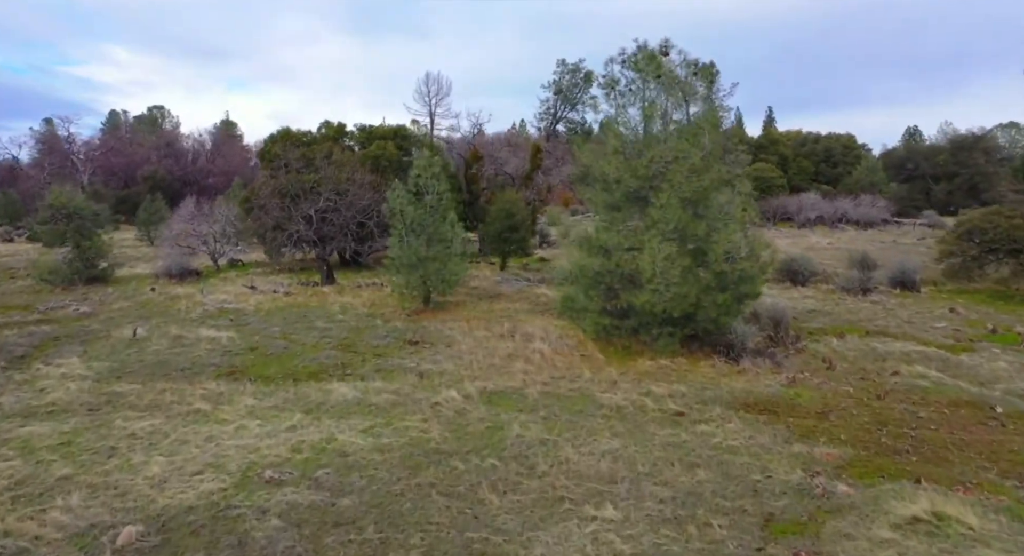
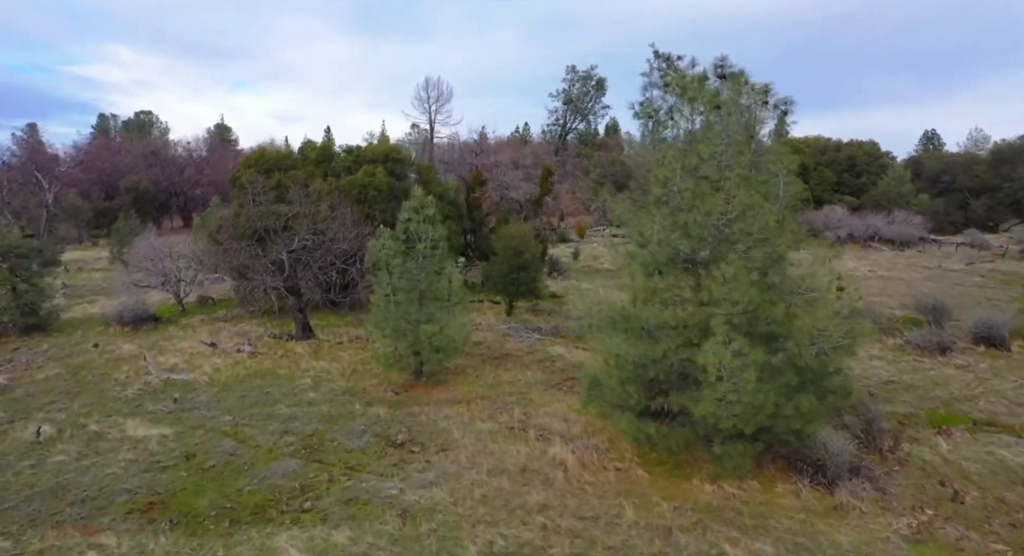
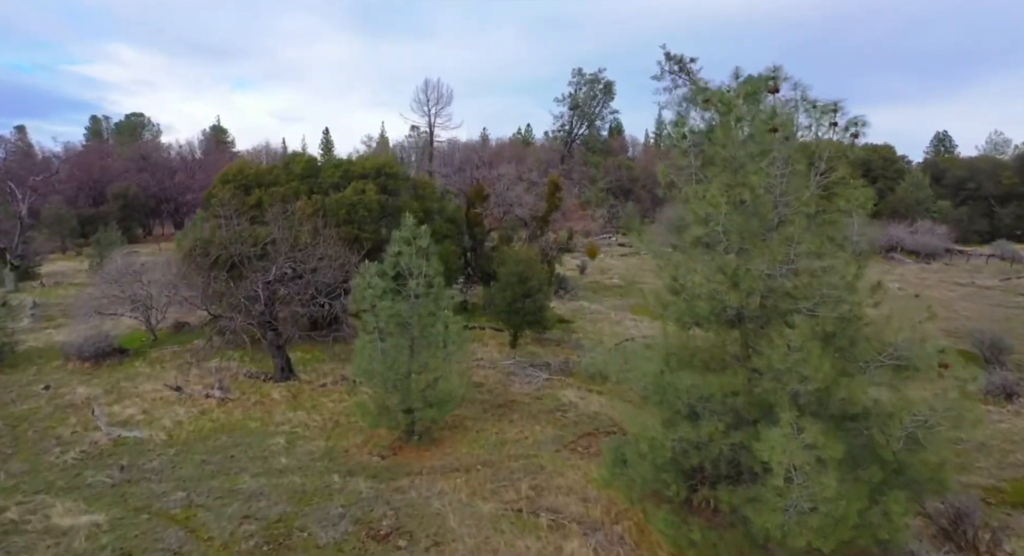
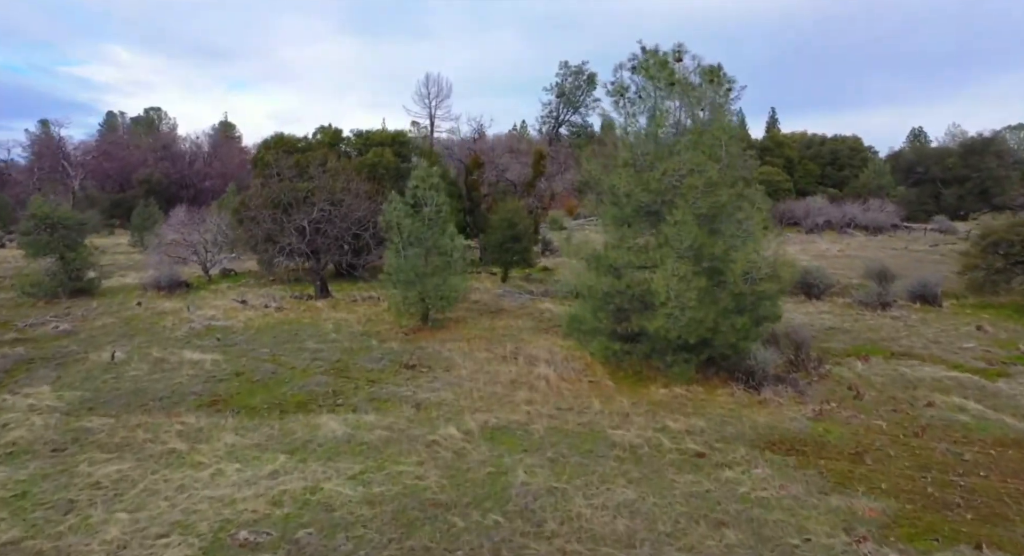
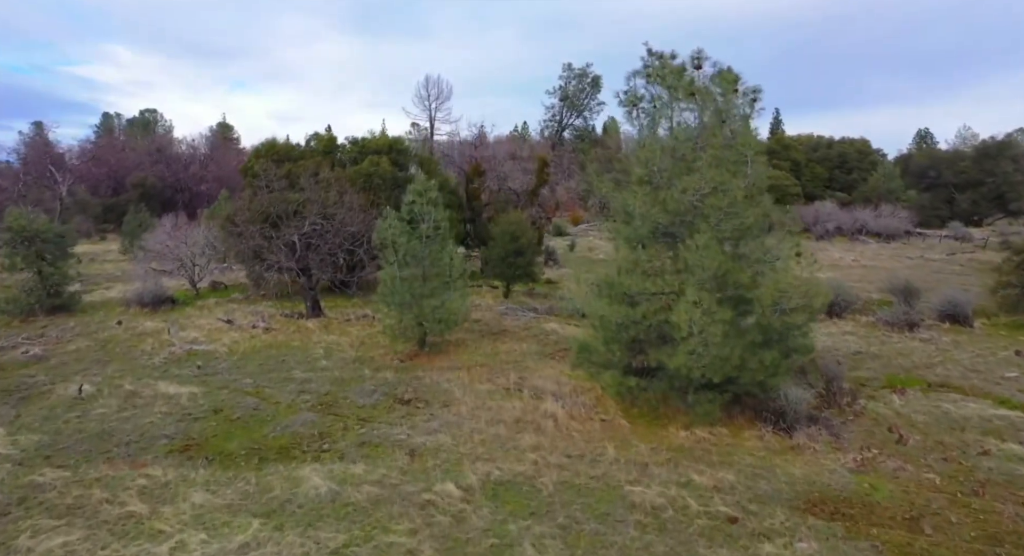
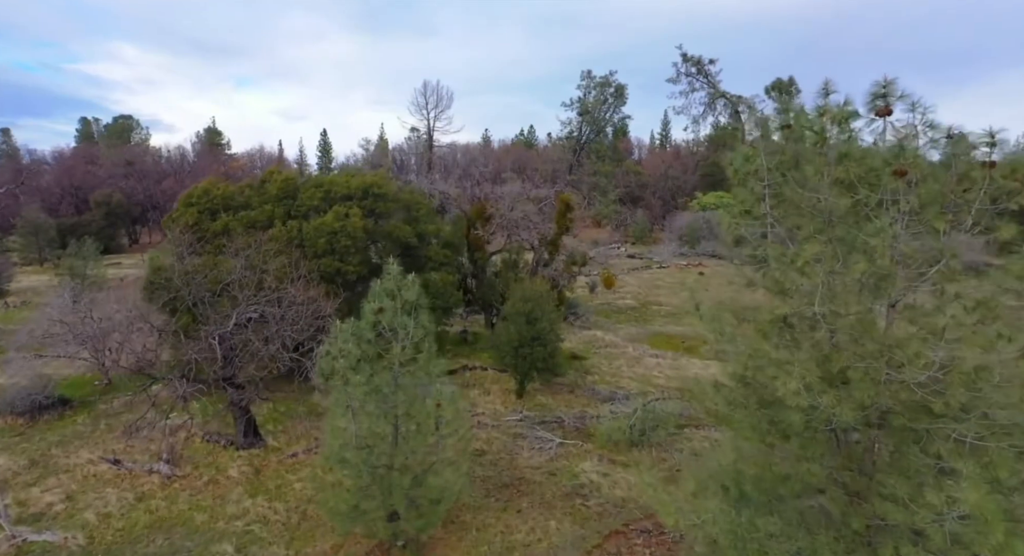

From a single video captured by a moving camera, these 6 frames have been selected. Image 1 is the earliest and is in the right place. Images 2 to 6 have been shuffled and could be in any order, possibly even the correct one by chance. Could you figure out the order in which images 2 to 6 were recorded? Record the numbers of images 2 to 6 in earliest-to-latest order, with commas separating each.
4, 5, 2, 3, 6
